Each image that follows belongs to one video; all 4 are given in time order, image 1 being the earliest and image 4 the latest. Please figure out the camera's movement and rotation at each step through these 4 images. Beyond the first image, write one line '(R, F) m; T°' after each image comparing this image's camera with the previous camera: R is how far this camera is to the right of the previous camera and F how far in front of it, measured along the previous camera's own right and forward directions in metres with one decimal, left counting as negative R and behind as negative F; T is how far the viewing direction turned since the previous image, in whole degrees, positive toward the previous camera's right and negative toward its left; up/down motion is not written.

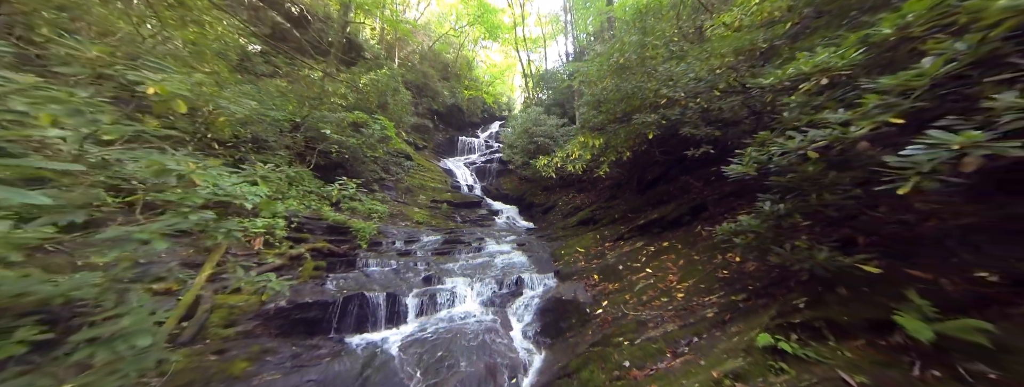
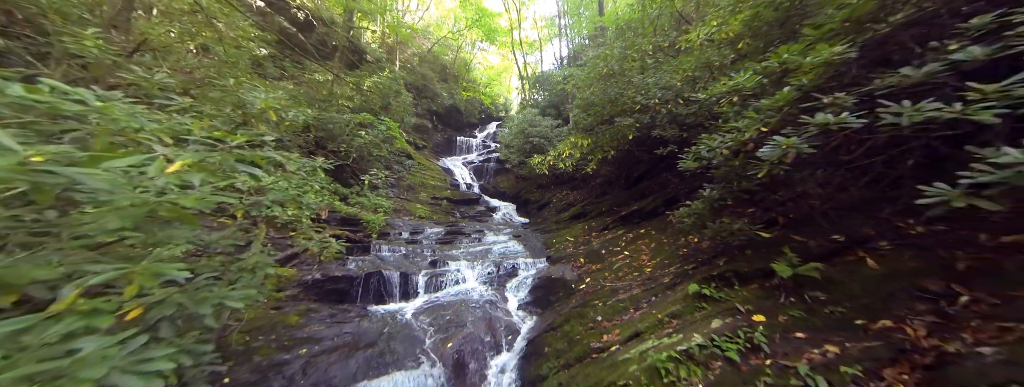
(0.0, -0.8) m; +1°
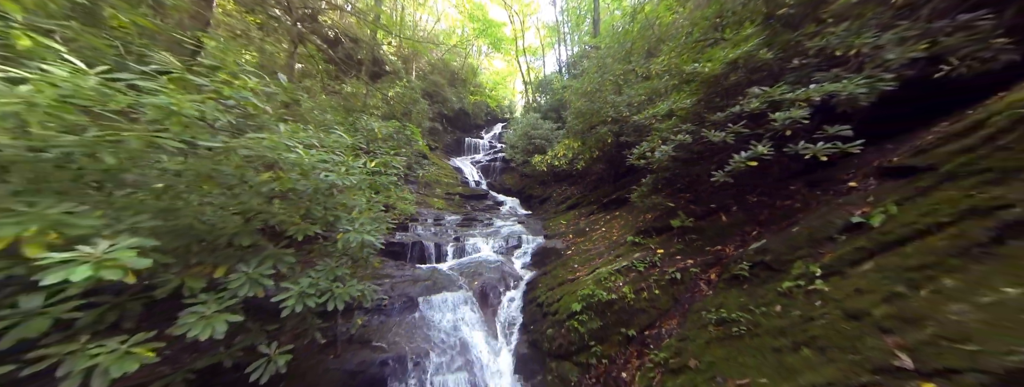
(0.0, -1.9) m; -1°
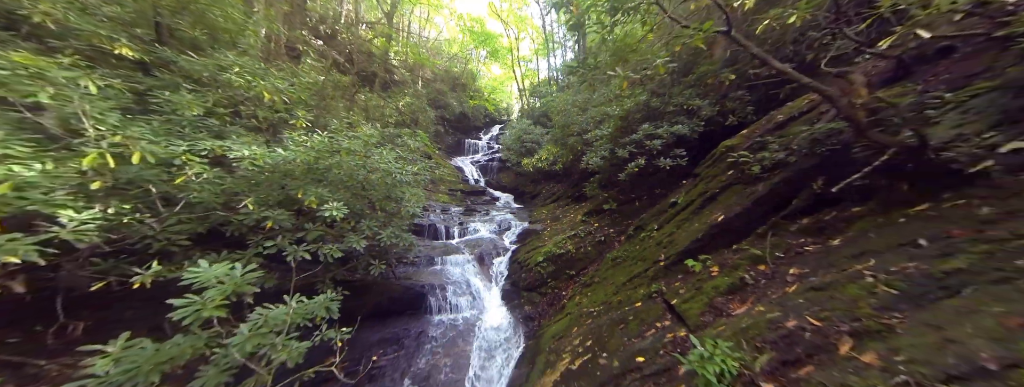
(+0.2, -2.2) m; +1°
